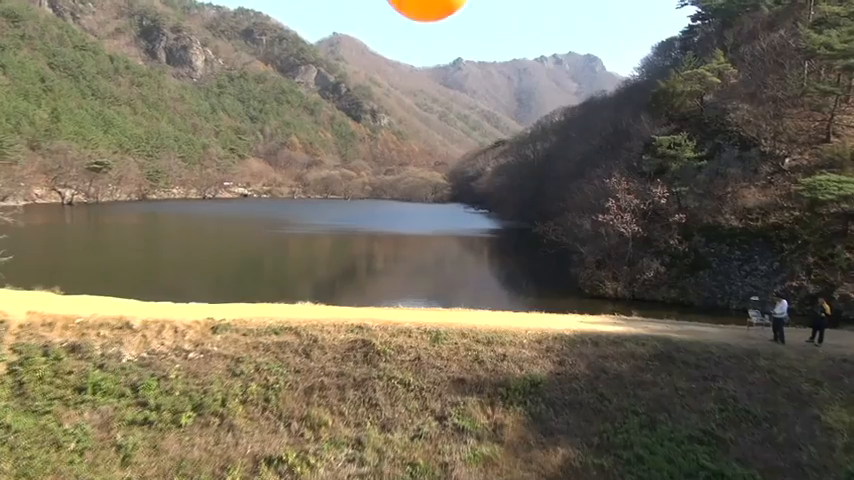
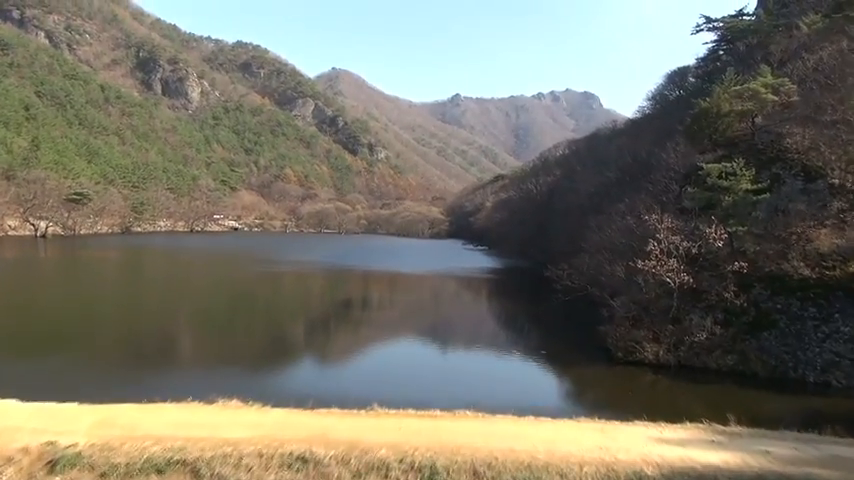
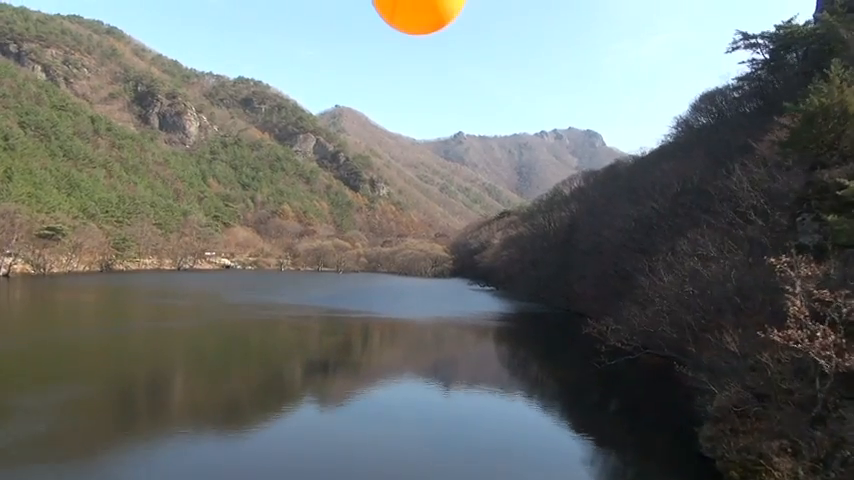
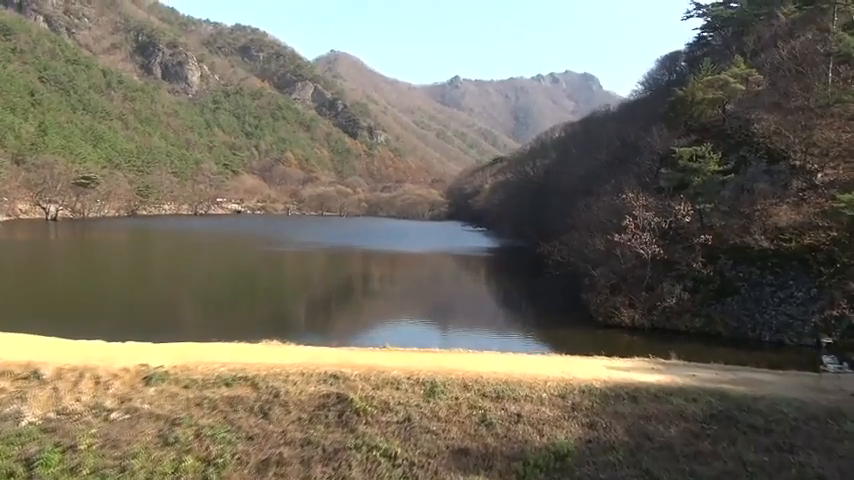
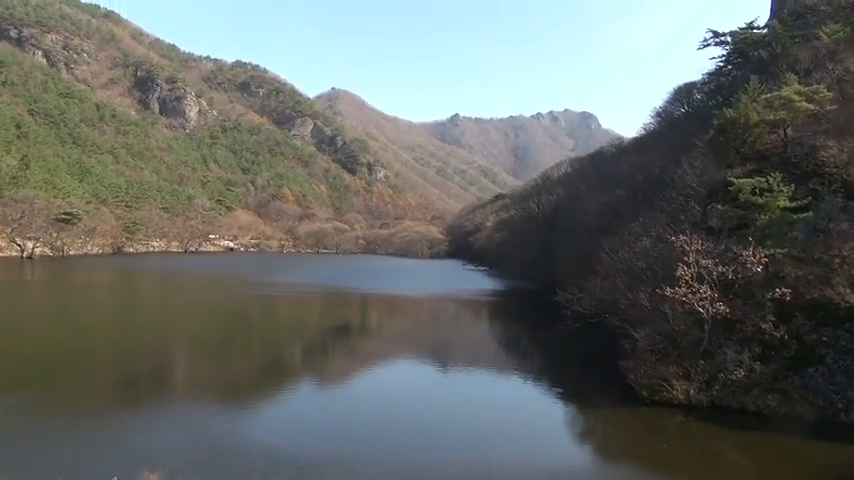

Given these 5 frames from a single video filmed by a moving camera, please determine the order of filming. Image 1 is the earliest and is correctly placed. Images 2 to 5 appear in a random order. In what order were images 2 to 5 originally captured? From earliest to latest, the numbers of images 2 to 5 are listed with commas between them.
4, 2, 5, 3
